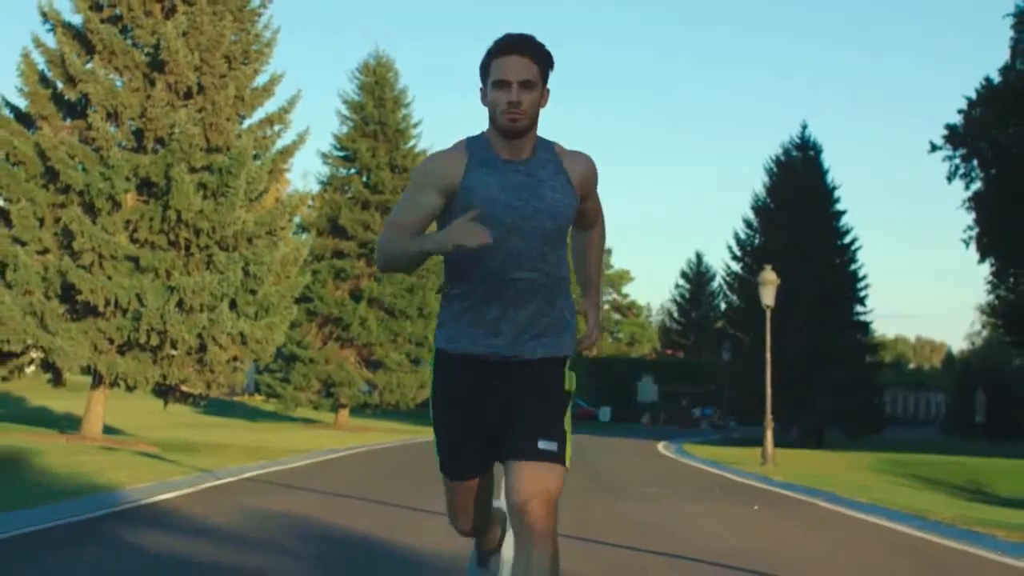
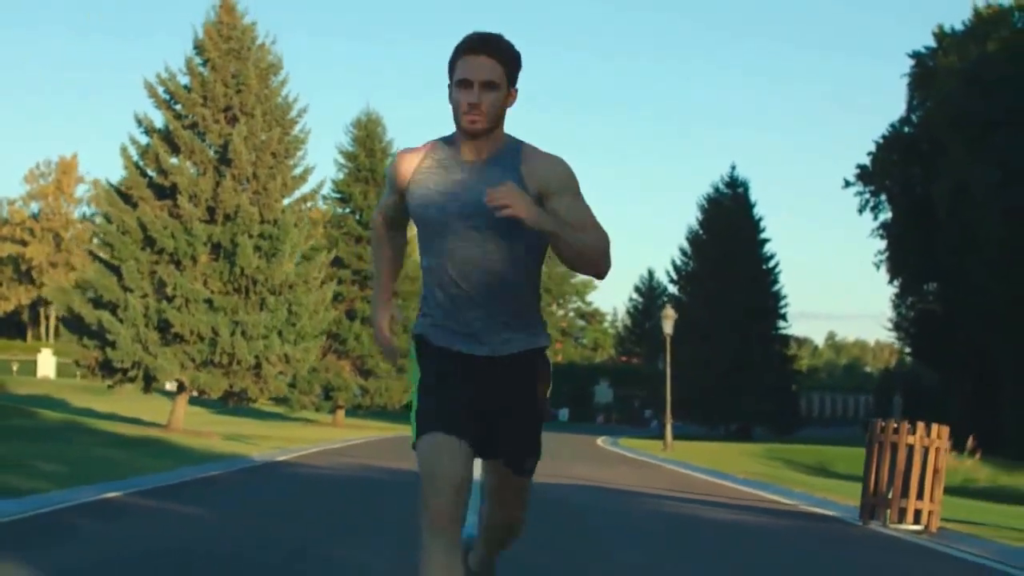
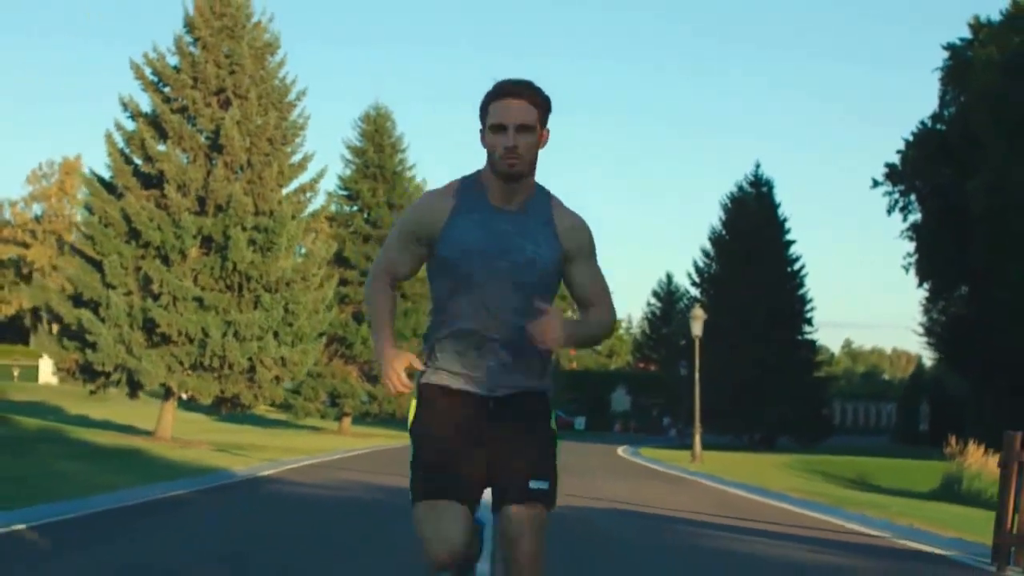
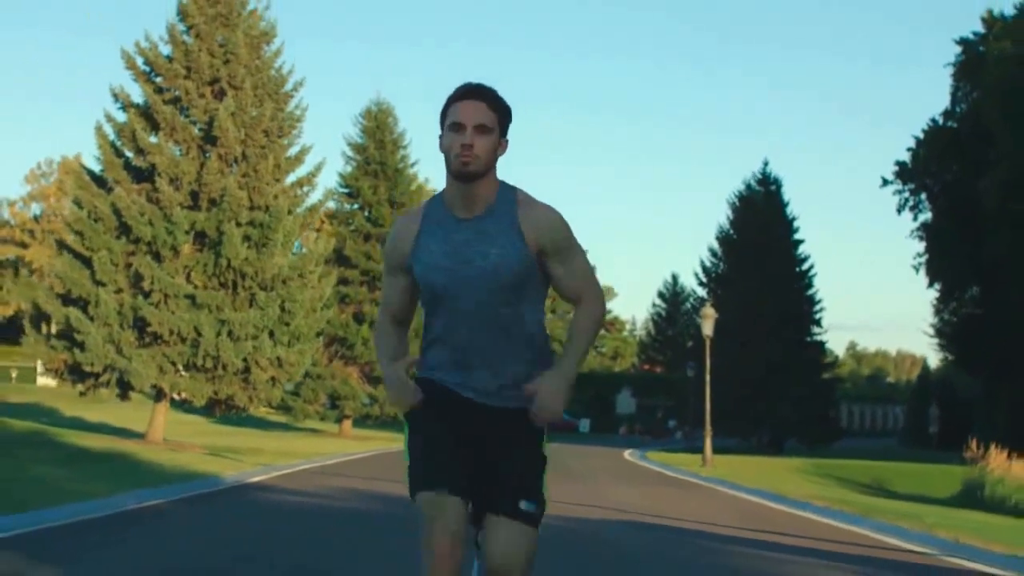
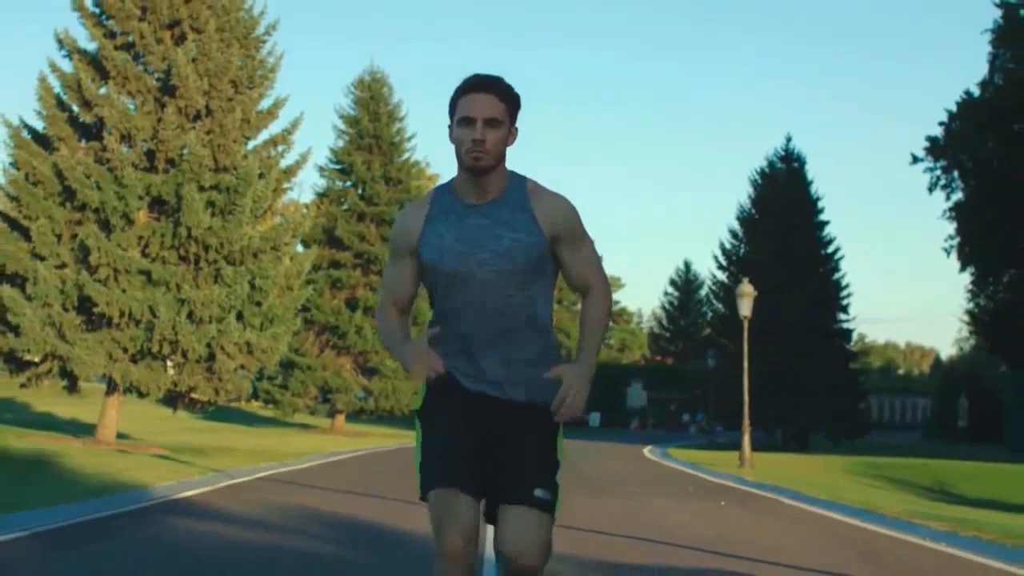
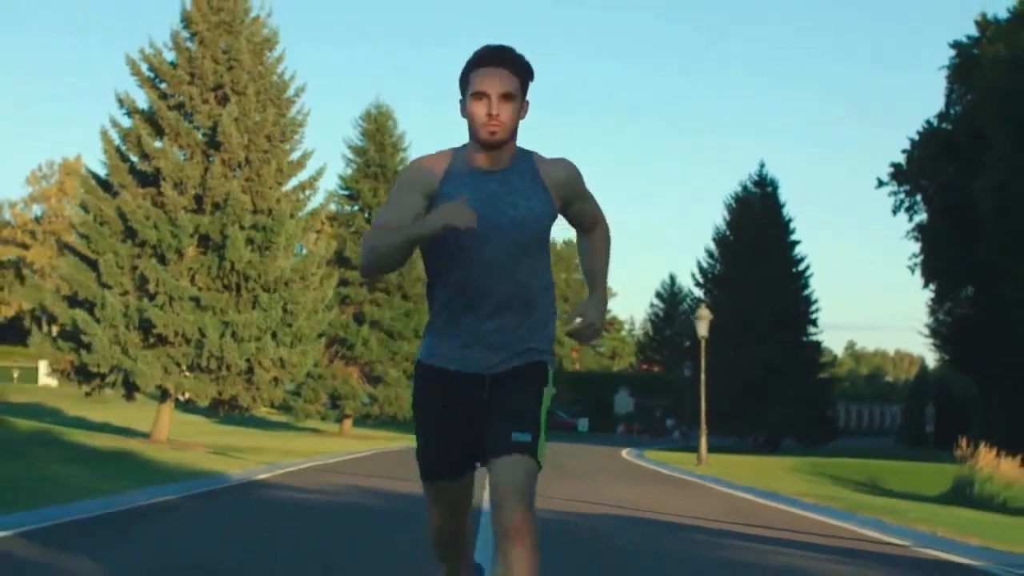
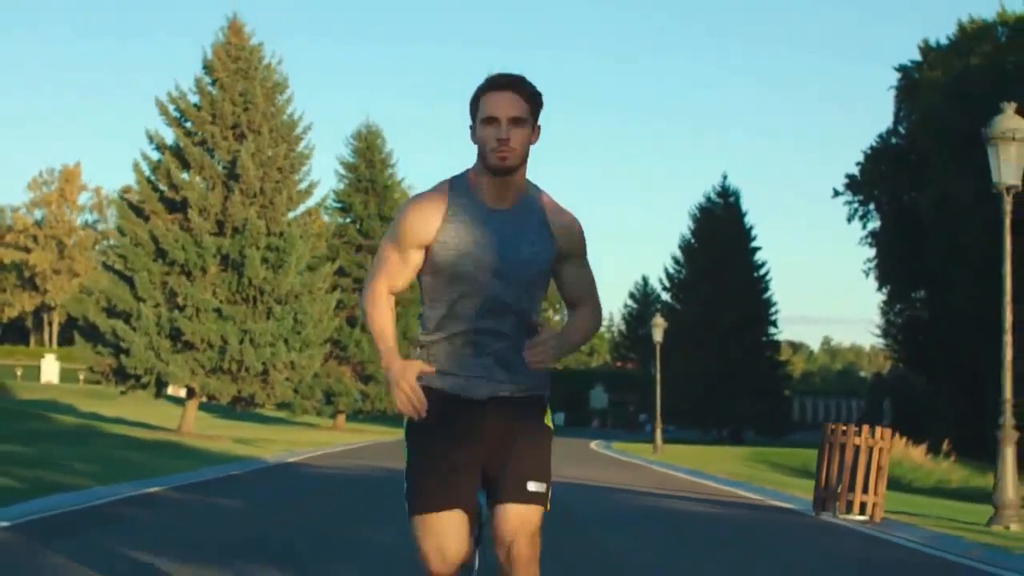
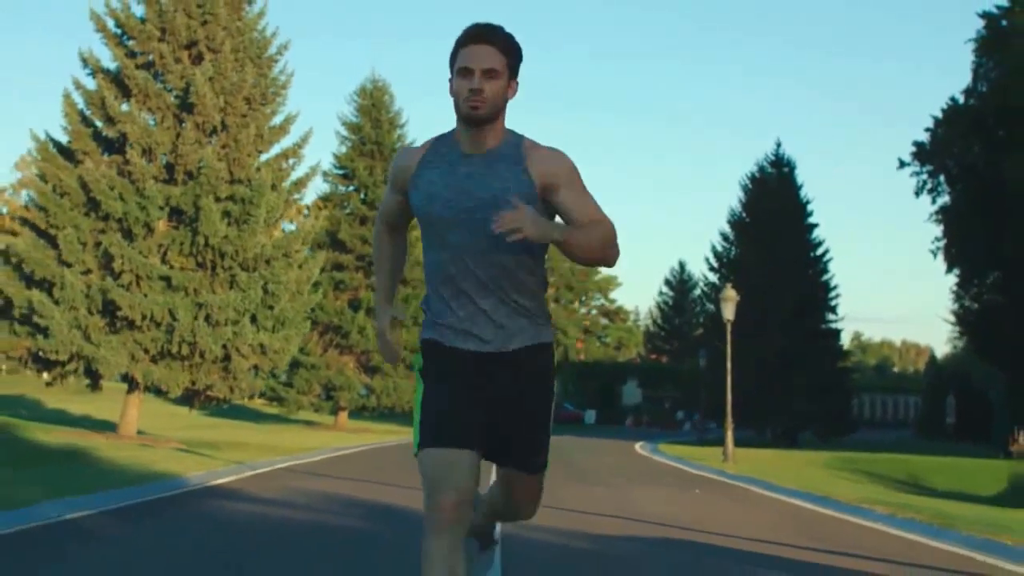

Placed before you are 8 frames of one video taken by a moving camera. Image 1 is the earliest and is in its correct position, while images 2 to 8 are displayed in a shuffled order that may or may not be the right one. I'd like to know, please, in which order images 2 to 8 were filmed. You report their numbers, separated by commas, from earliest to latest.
5, 8, 4, 6, 3, 2, 7
